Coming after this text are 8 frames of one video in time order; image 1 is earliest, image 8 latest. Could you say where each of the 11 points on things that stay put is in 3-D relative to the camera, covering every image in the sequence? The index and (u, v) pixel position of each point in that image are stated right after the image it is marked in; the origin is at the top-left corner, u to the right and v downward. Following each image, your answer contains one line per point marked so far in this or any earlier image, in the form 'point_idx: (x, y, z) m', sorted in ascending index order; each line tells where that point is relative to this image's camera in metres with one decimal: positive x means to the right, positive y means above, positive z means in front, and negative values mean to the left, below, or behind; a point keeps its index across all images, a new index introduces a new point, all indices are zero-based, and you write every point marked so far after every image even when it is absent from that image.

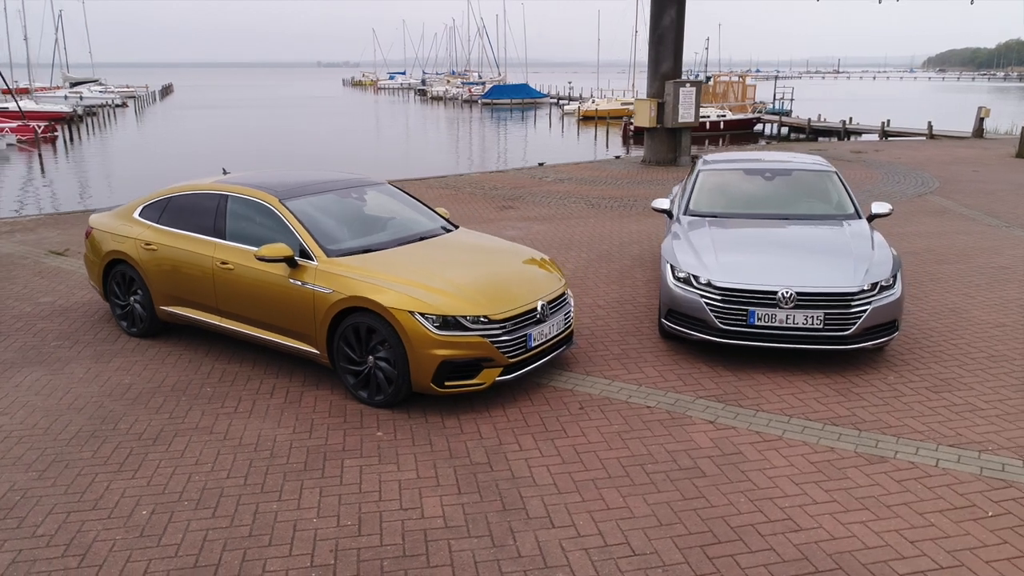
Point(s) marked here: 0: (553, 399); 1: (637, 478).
0: (+0.3, -0.8, +5.3) m
1: (+0.7, -1.0, +4.2) m
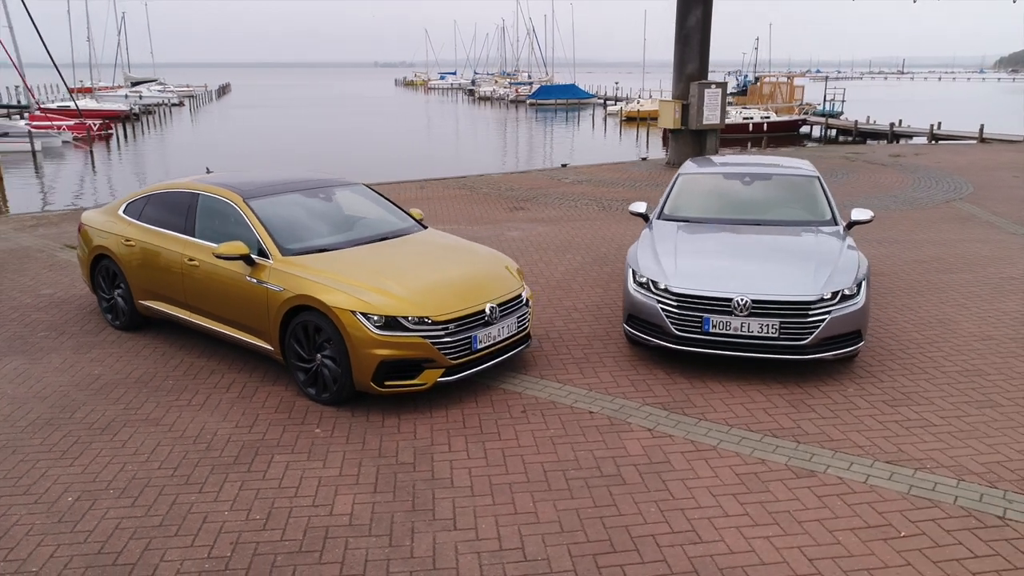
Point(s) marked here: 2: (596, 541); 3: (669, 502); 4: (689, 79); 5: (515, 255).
0: (-0.1, -0.8, +5.3) m
1: (+0.2, -1.1, +4.2) m
2: (+0.4, -1.2, +3.6) m
3: (+0.8, -1.1, +4.0) m
4: (+3.9, +4.6, +16.9) m
5: (0.0, +0.4, +9.8) m
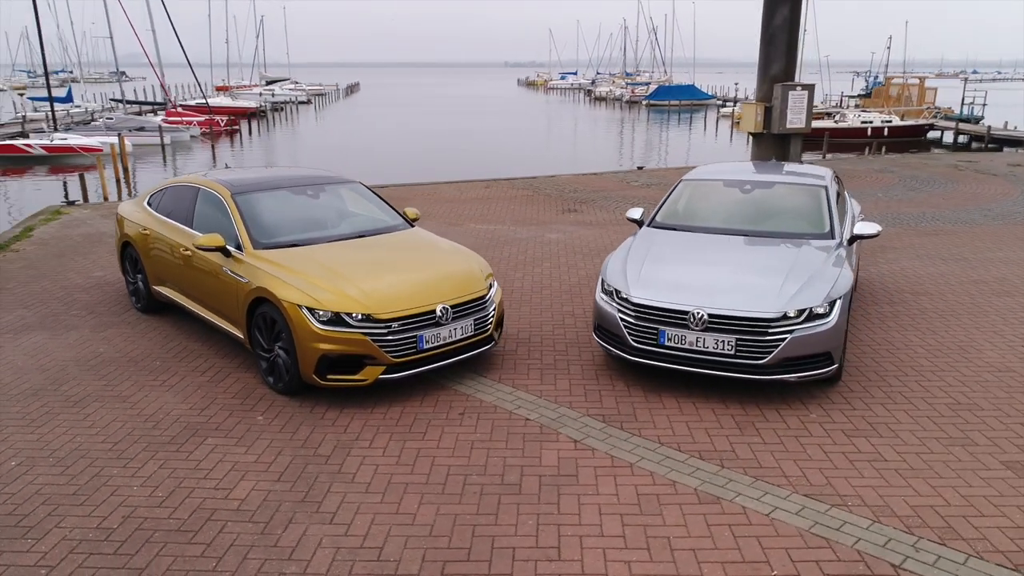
0: (-0.5, -0.8, +5.3) m
1: (-0.3, -1.1, +4.2) m
2: (-0.3, -1.2, +3.6) m
3: (+0.2, -1.2, +3.9) m
4: (+5.5, +4.4, +16.1) m
5: (+0.4, +0.4, +9.7) m
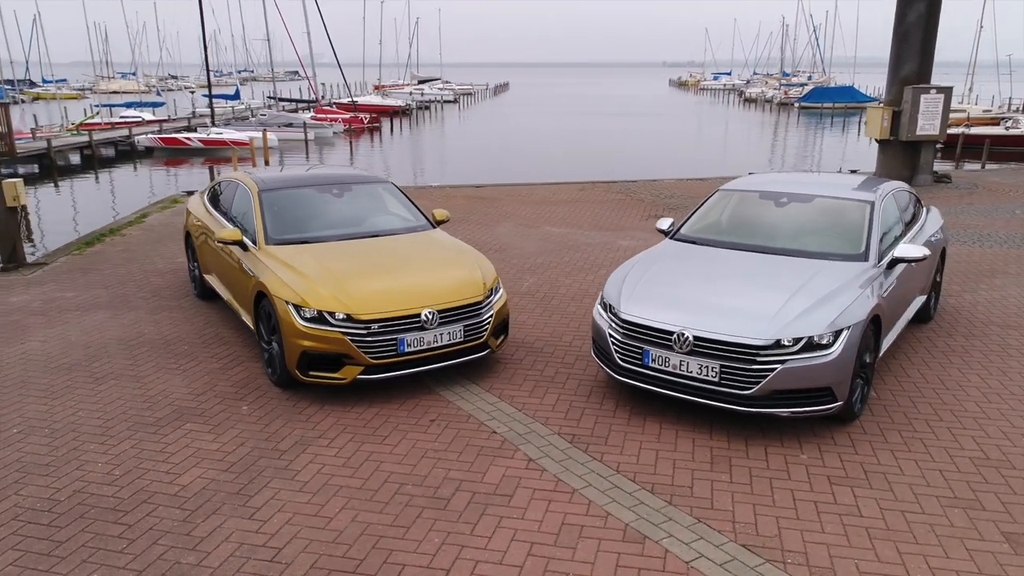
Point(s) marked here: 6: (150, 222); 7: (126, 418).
0: (-0.6, -0.8, +5.3) m
1: (-0.7, -1.1, +4.1) m
2: (-0.8, -1.3, +3.6) m
3: (-0.3, -1.2, +3.7) m
4: (+7.5, +4.0, +14.8) m
5: (+1.1, +0.3, +9.4) m
6: (-5.5, +1.0, +11.7) m
7: (-2.6, -0.9, +5.1) m
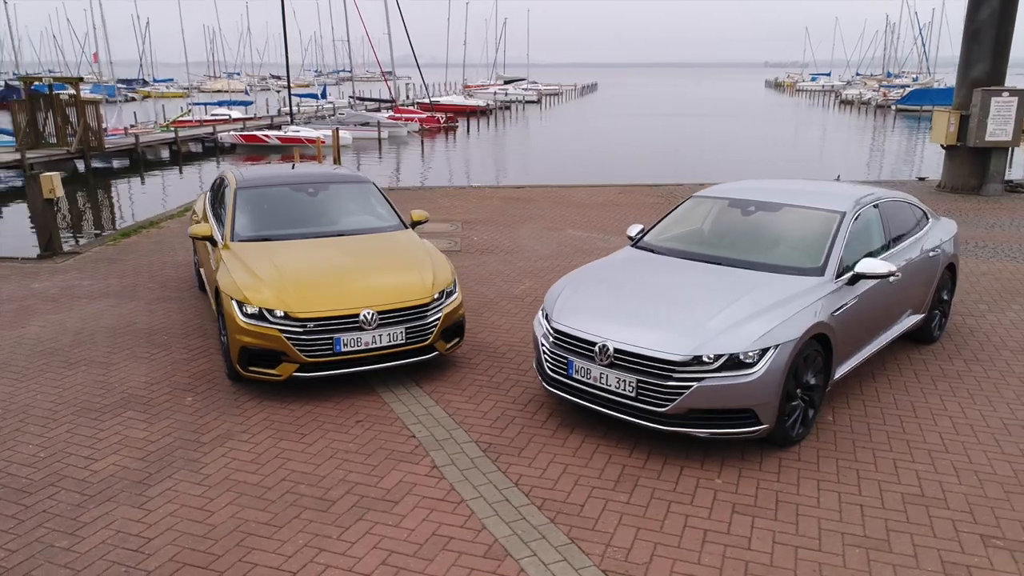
0: (-1.1, -0.8, +5.3) m
1: (-1.3, -1.1, +4.2) m
2: (-1.4, -1.2, +3.6) m
3: (-0.9, -1.2, +3.7) m
4: (+8.3, +3.7, +13.8) m
5: (+1.2, +0.2, +9.2) m
6: (-5.1, +1.2, +12.3) m
7: (-3.0, -0.8, +5.3) m
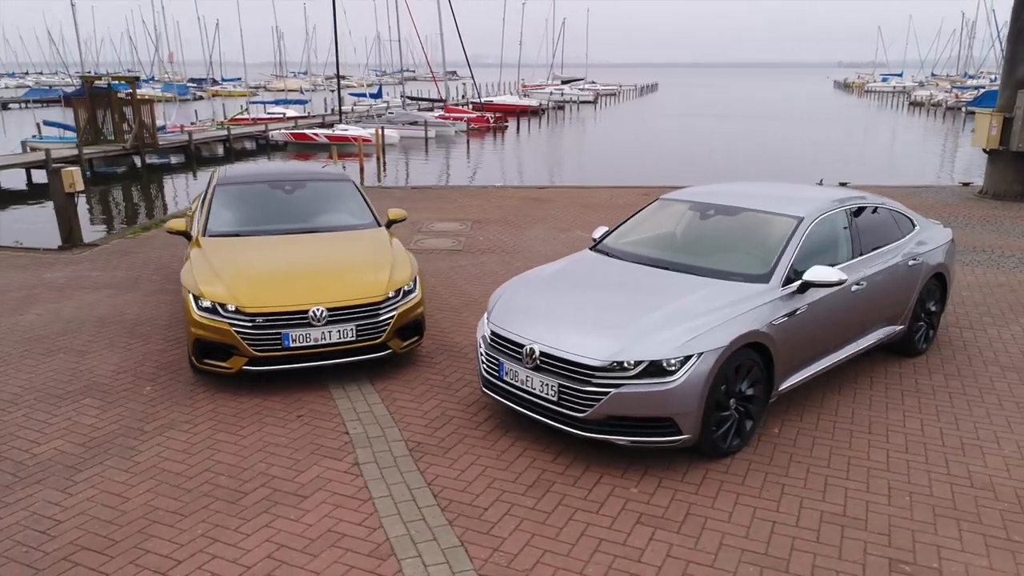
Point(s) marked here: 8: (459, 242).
0: (-1.5, -0.8, +5.4) m
1: (-1.8, -1.1, +4.3) m
2: (-2.0, -1.2, +3.7) m
3: (-1.4, -1.2, +3.8) m
4: (+8.6, +3.5, +13.1) m
5: (+1.1, +0.2, +9.1) m
6: (-4.9, +1.3, +12.6) m
7: (-3.4, -0.7, +5.6) m
8: (-0.7, +0.6, +10.6) m
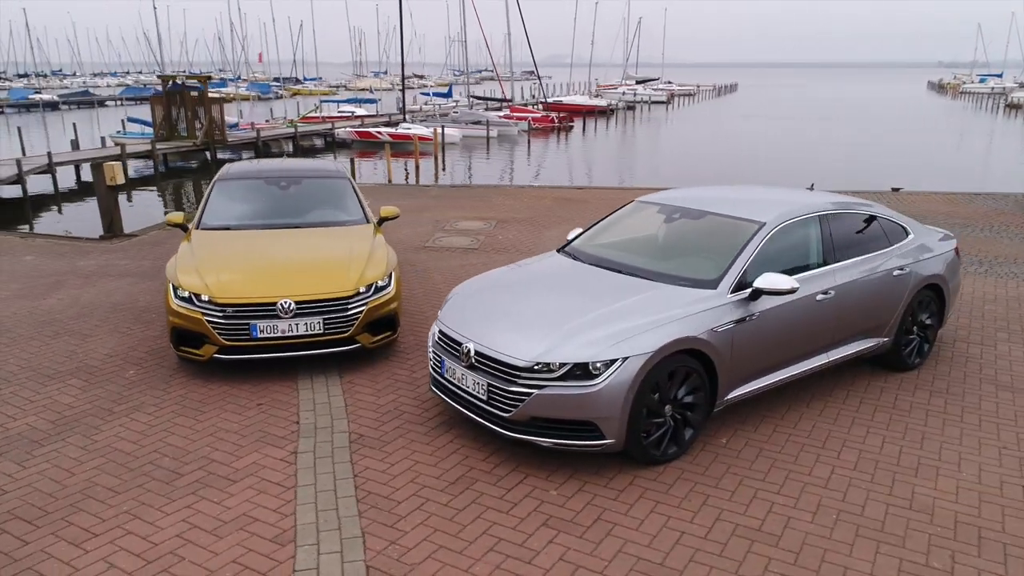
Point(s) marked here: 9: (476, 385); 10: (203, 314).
0: (-1.8, -0.7, +5.6) m
1: (-2.2, -1.0, +4.5) m
2: (-2.4, -1.1, +4.0) m
3: (-1.9, -1.1, +4.0) m
4: (+9.2, +3.2, +12.2) m
5: (+1.2, +0.2, +9.0) m
6: (-4.4, +1.4, +13.1) m
7: (-3.7, -0.6, +5.9) m
8: (-0.5, +0.7, +10.7) m
9: (-0.2, -0.6, +4.5) m
10: (-2.2, -0.2, +5.6) m
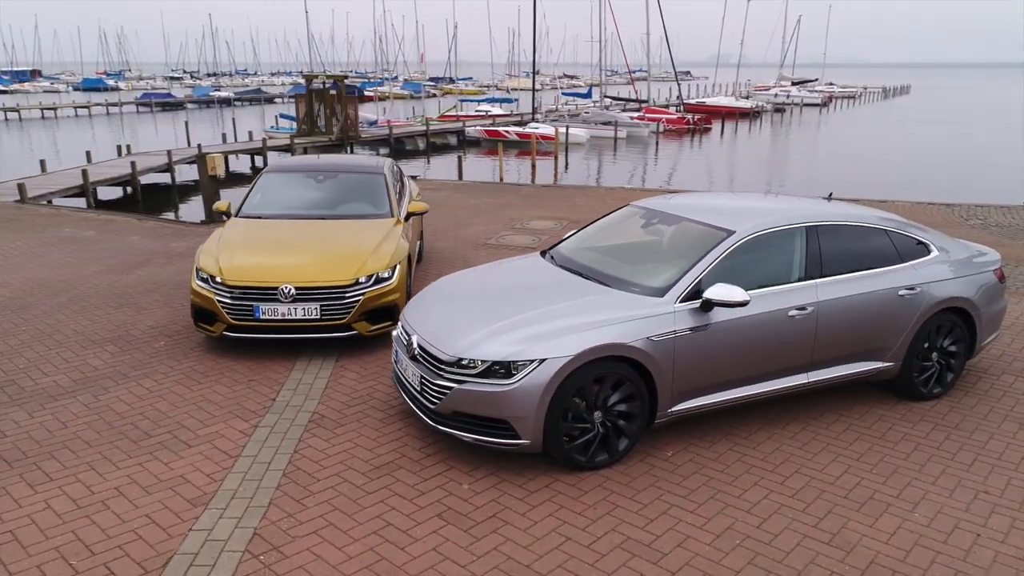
0: (-1.9, -0.6, +6.0) m
1: (-2.6, -0.9, +5.0) m
2: (-2.9, -1.0, +4.6) m
3: (-2.4, -1.0, +4.5) m
4: (+10.3, +2.7, +10.4) m
5: (+1.7, +0.1, +8.8) m
6: (-3.0, +1.6, +13.9) m
7: (-3.7, -0.4, +6.7) m
8: (+0.4, +0.7, +10.7) m
9: (-0.6, -0.5, +4.6) m
10: (-2.3, 0.0, +6.1) m
